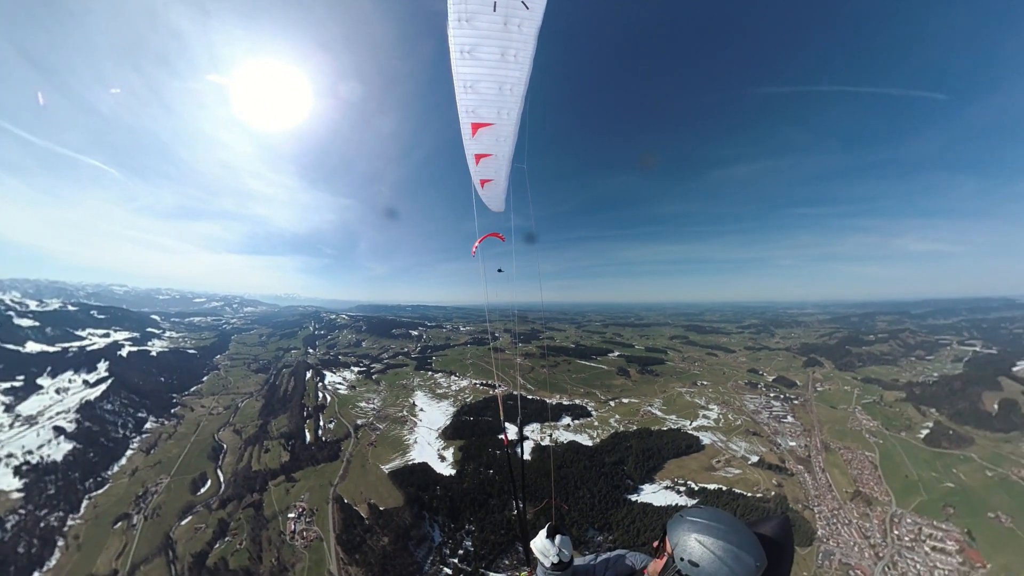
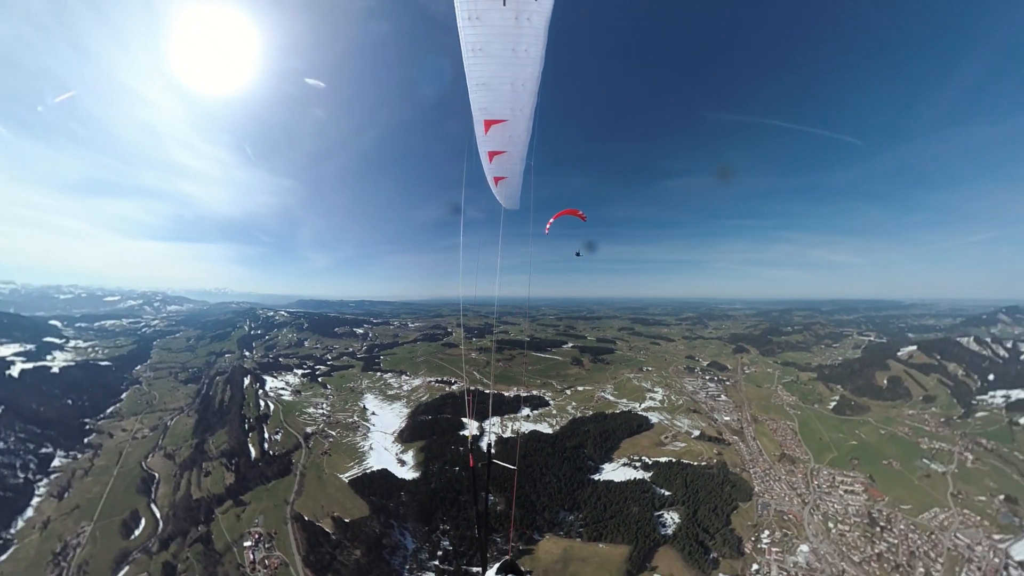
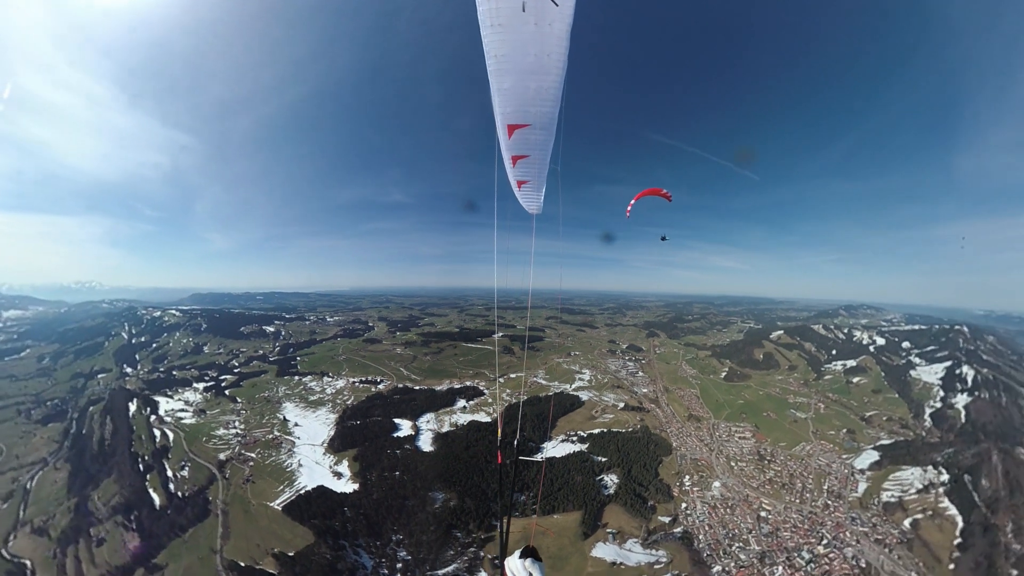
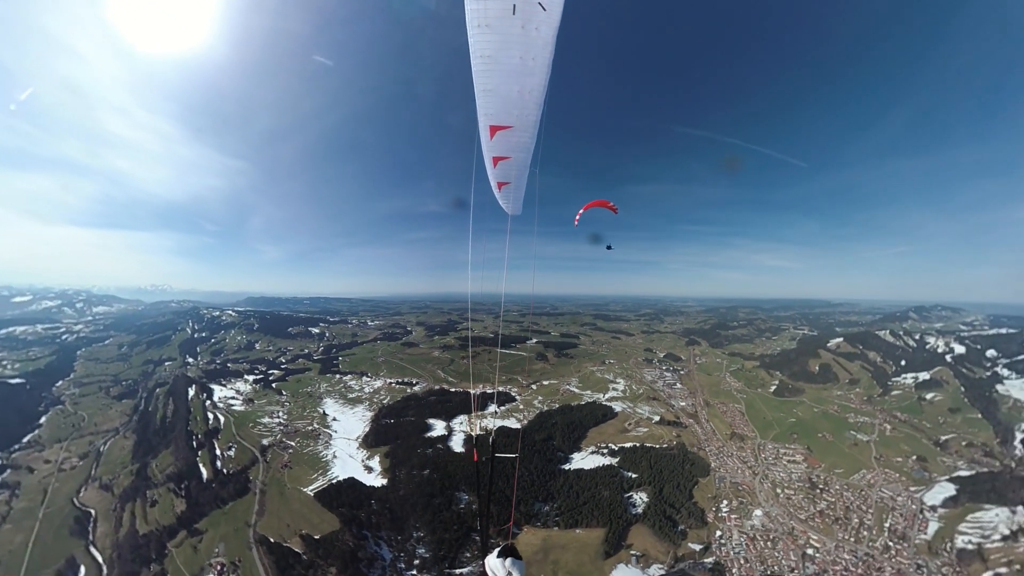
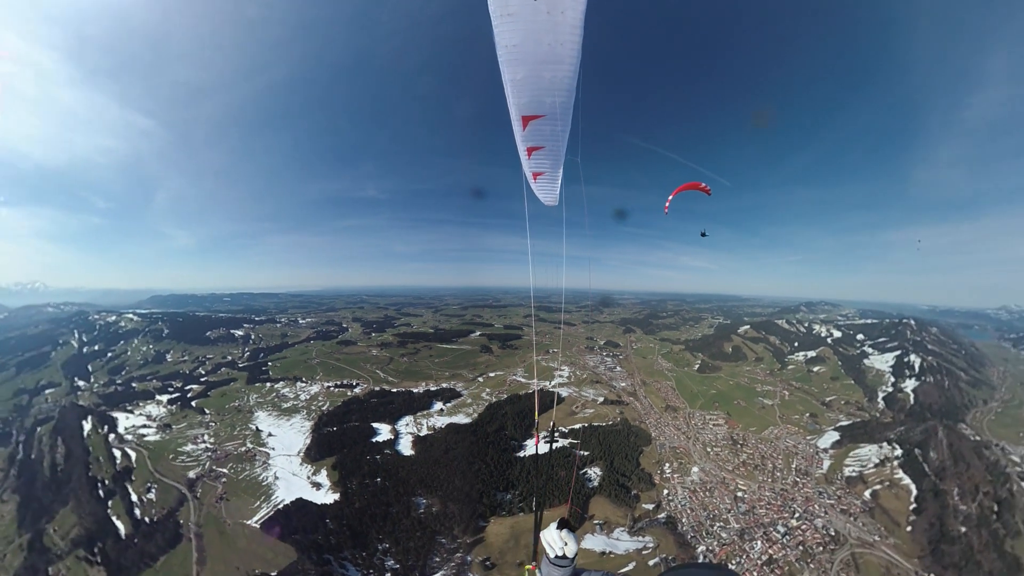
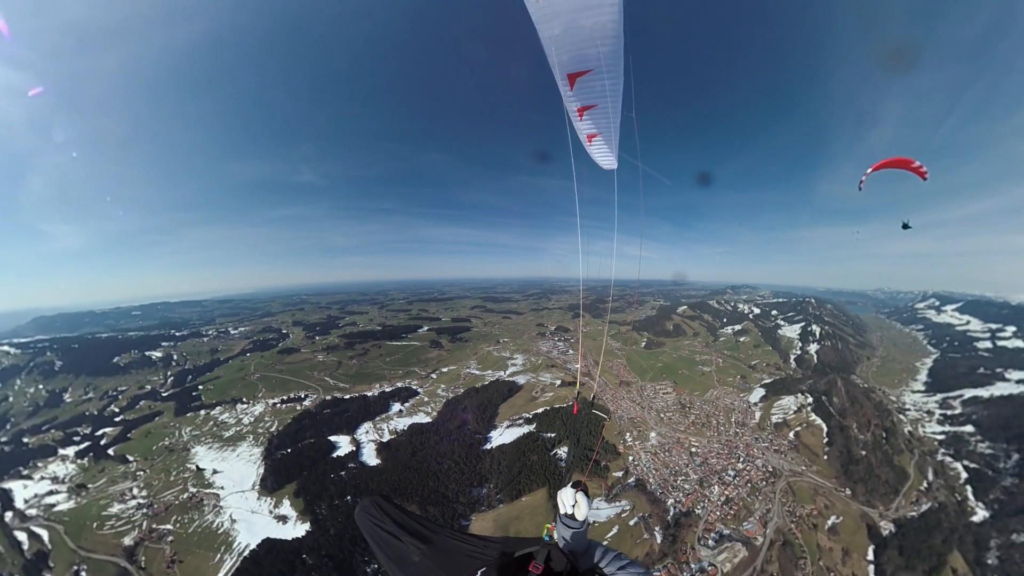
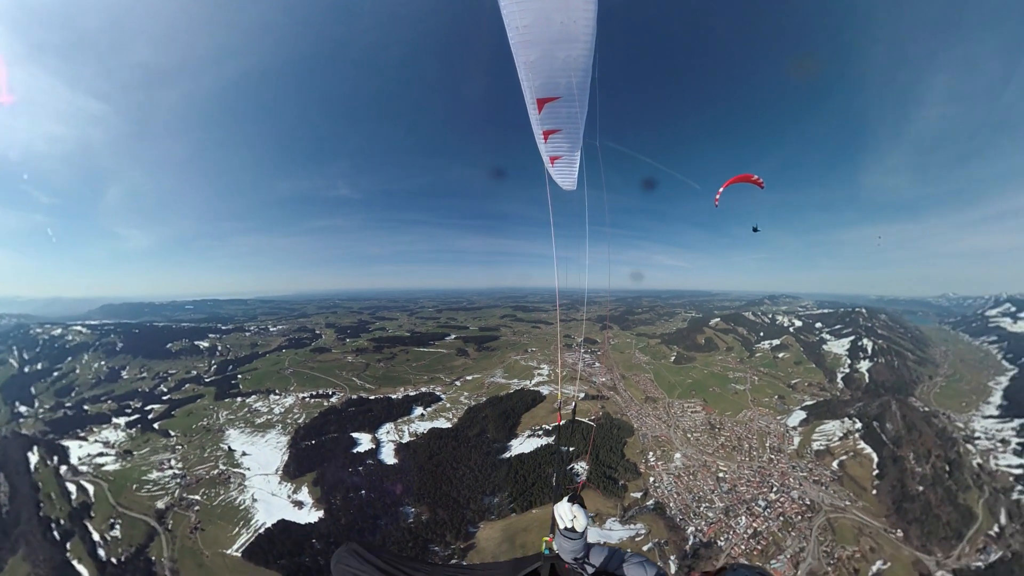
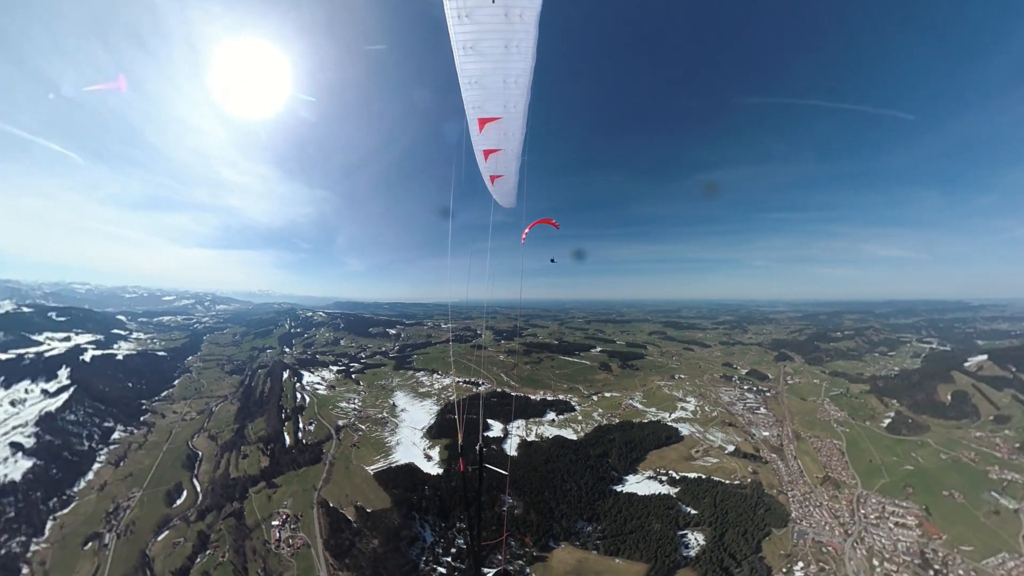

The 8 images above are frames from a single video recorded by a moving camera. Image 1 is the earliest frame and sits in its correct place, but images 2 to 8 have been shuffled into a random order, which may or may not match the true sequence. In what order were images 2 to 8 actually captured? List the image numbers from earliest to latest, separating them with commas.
8, 2, 4, 3, 5, 7, 6
